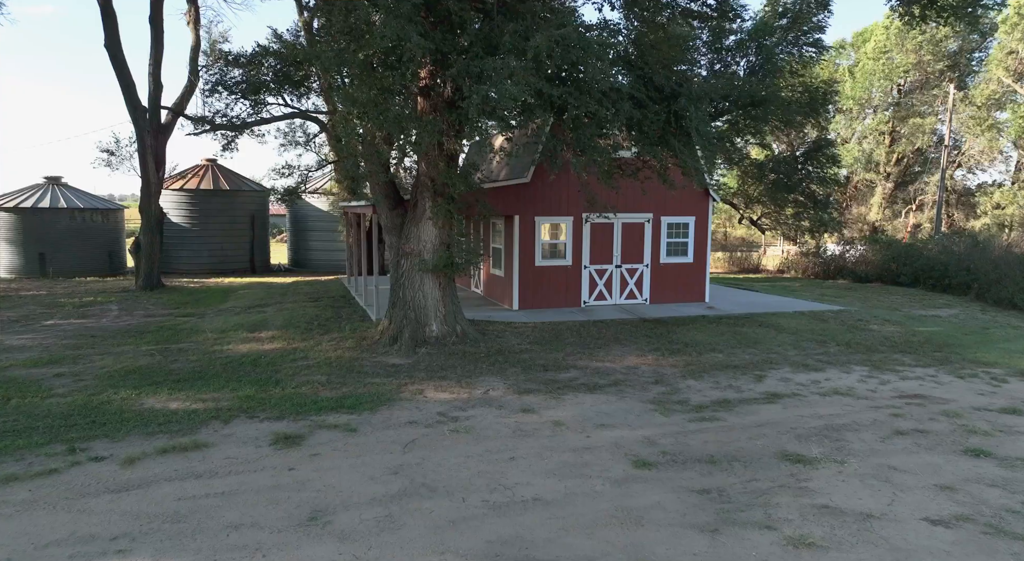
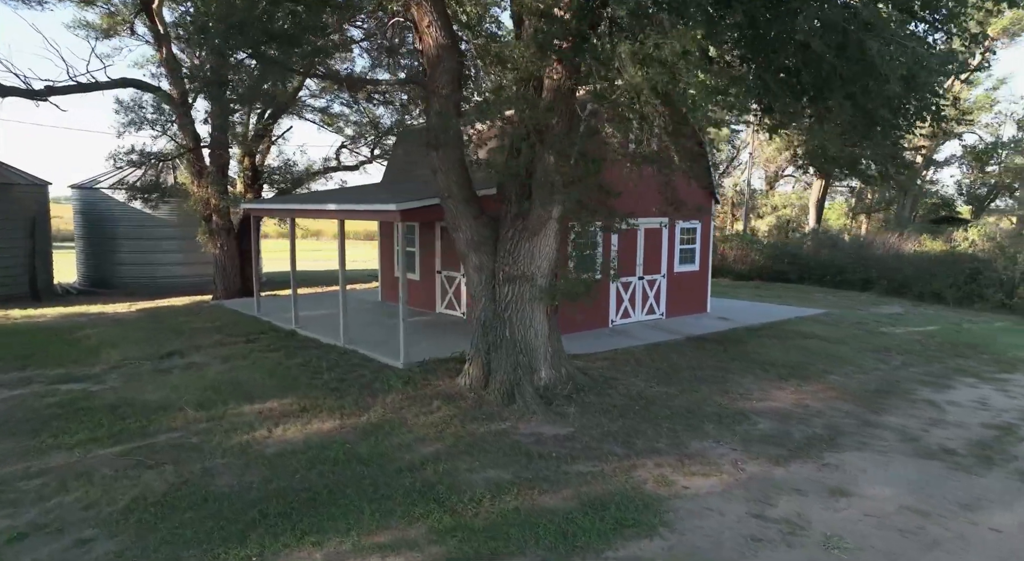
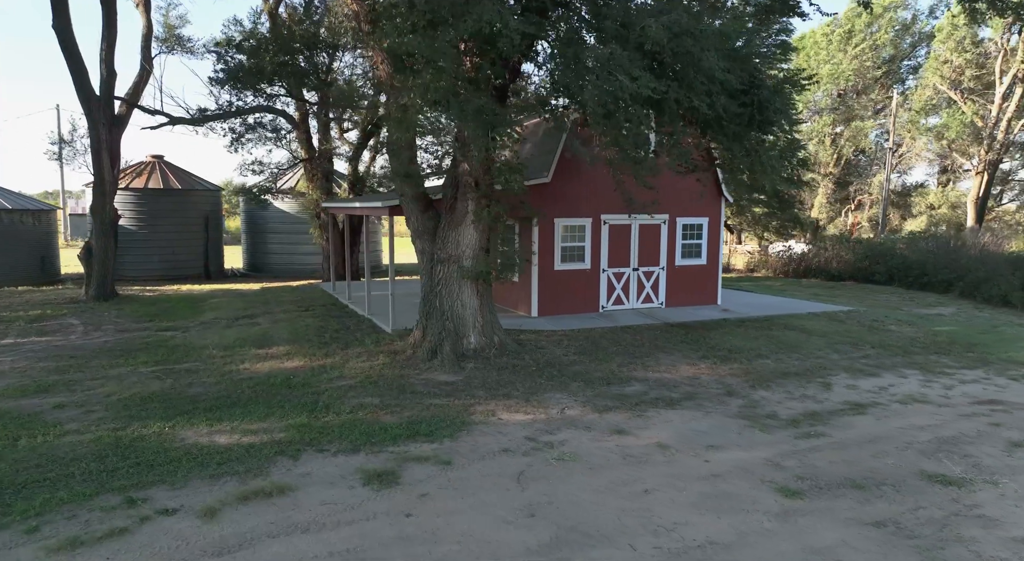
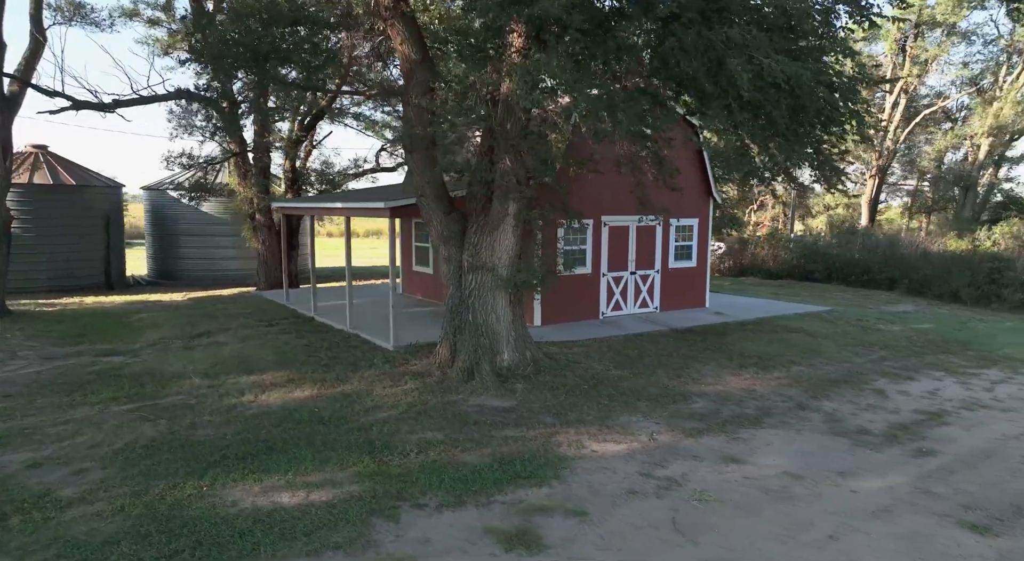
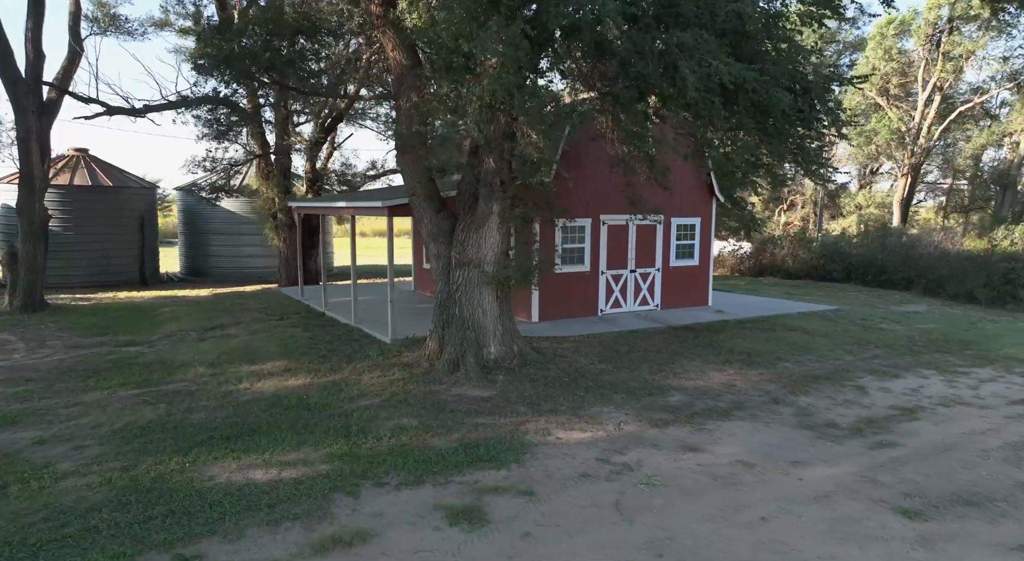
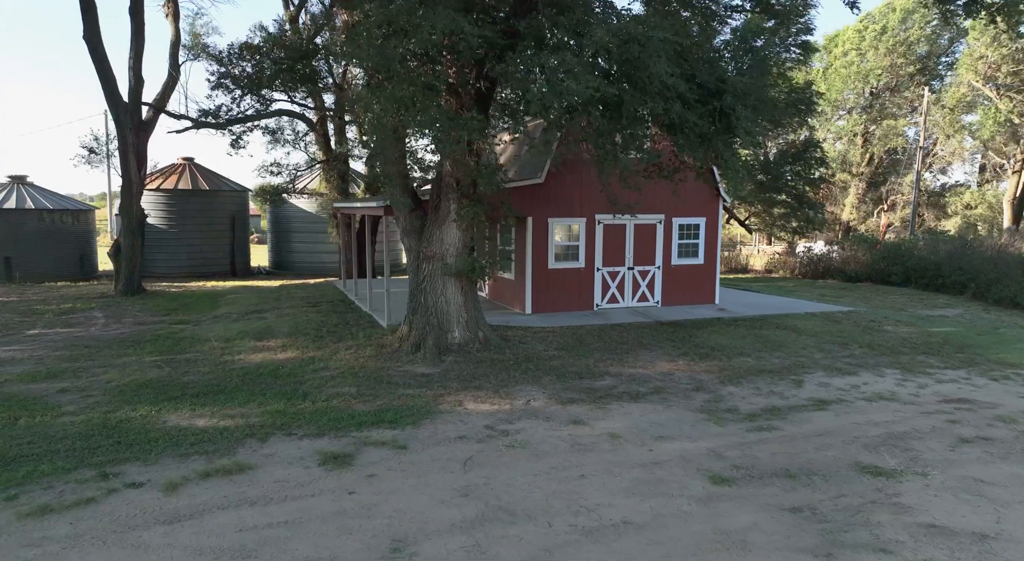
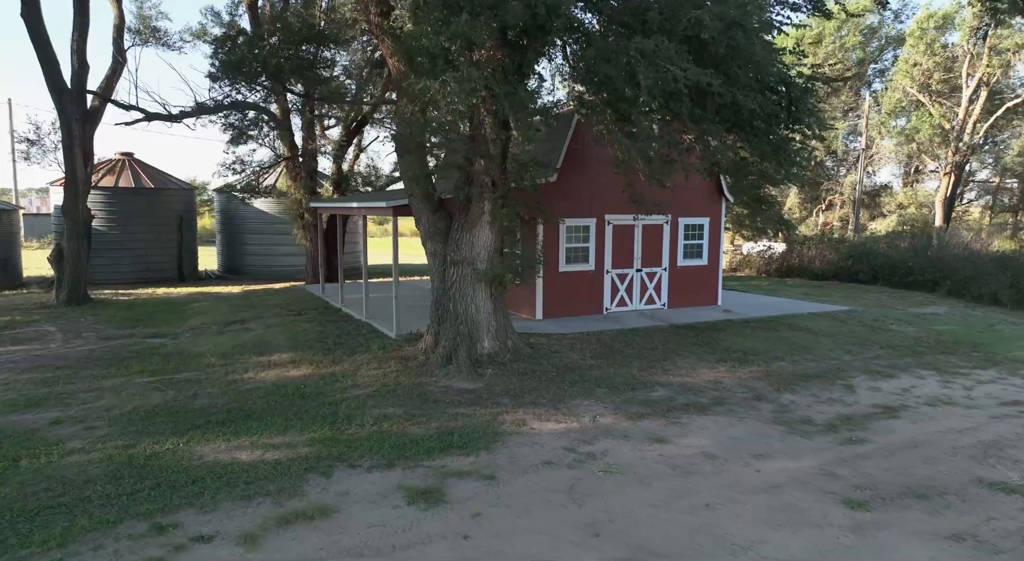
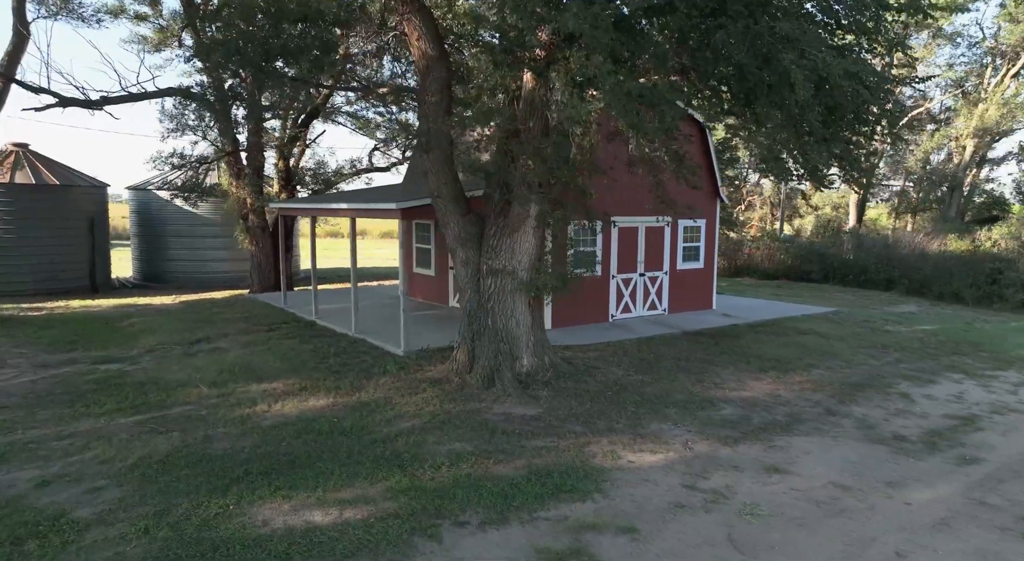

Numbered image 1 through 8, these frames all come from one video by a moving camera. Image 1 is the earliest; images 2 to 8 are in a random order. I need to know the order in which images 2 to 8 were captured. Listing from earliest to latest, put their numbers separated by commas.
6, 3, 7, 5, 4, 8, 2
